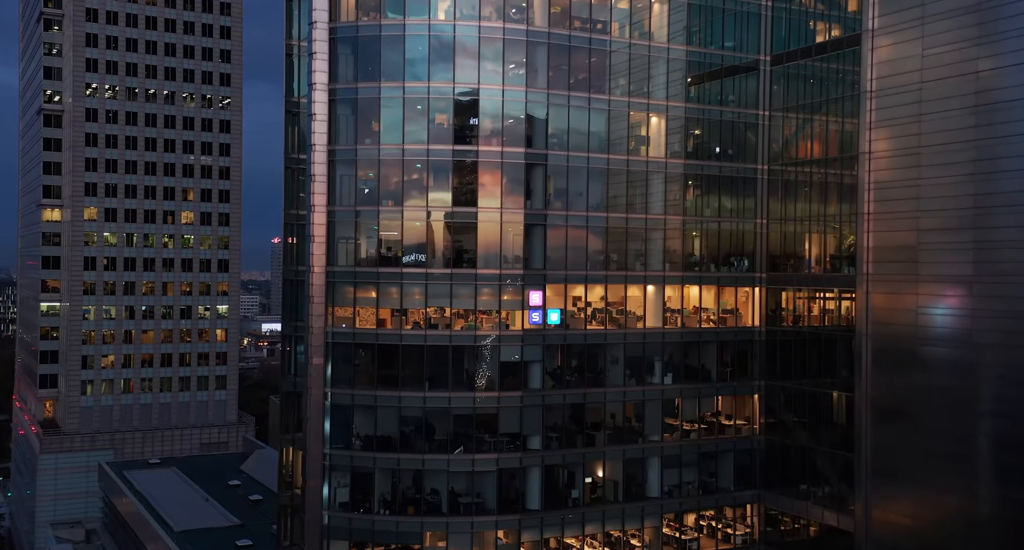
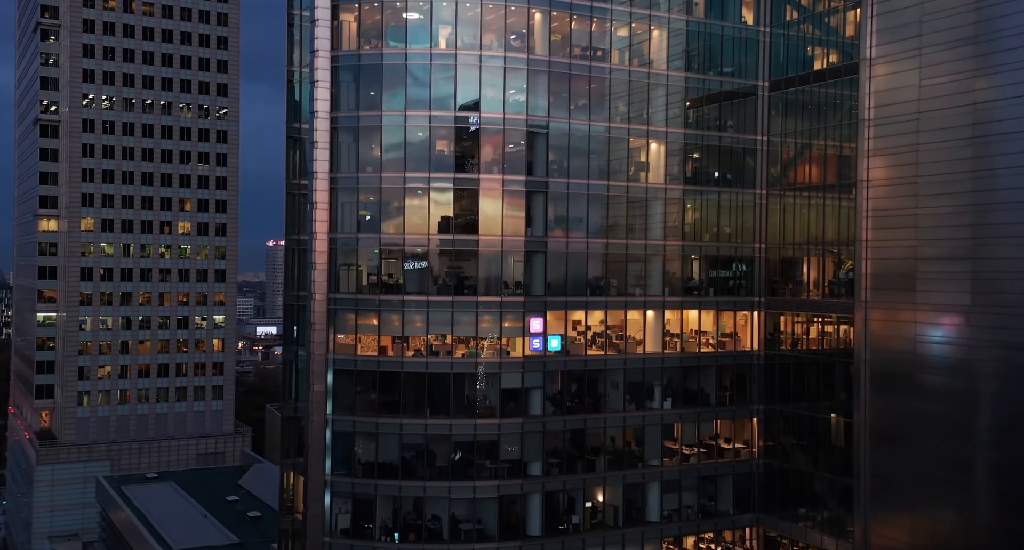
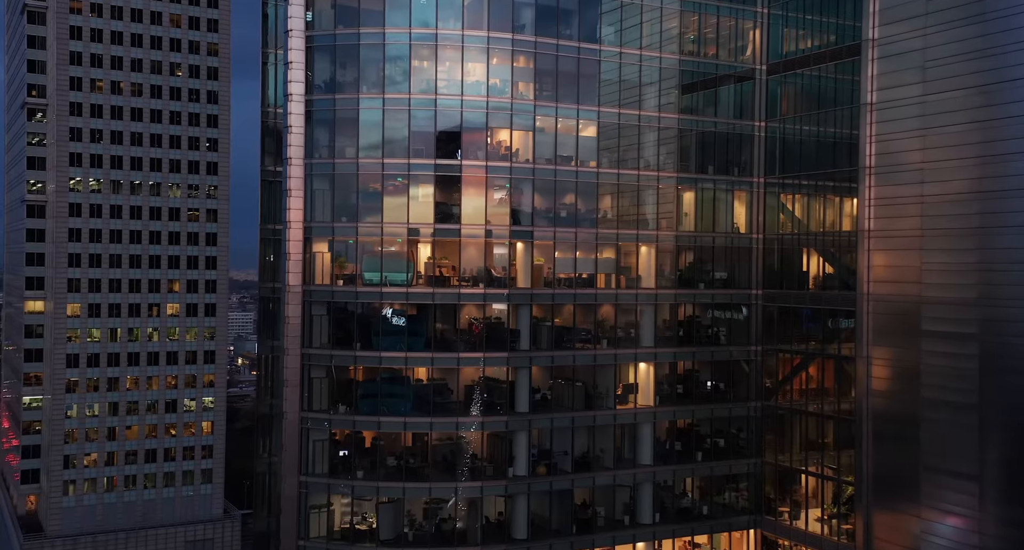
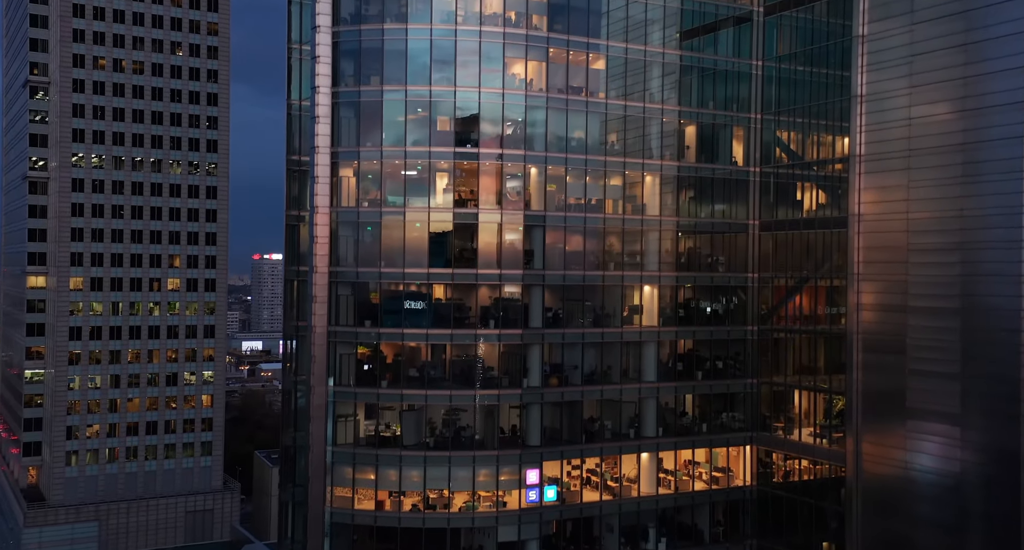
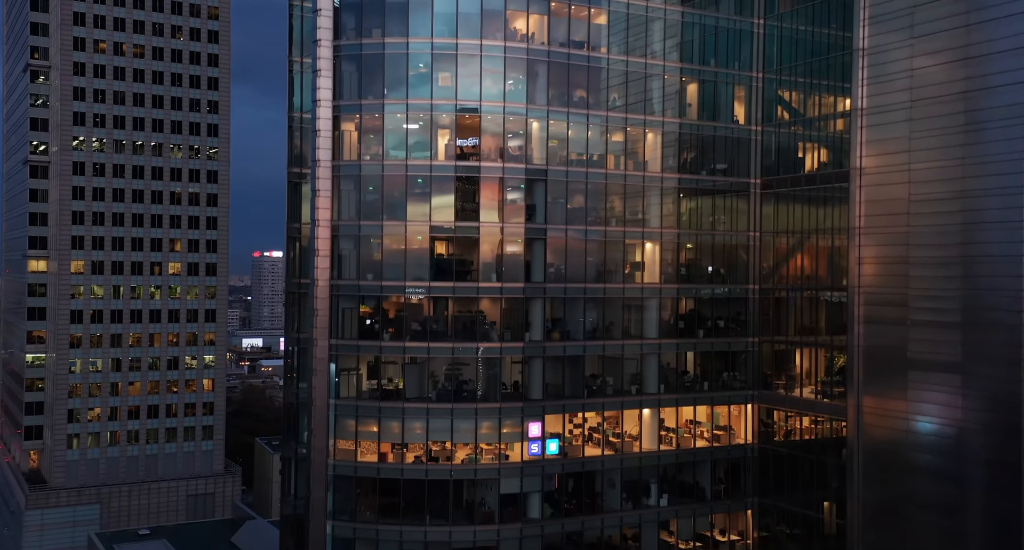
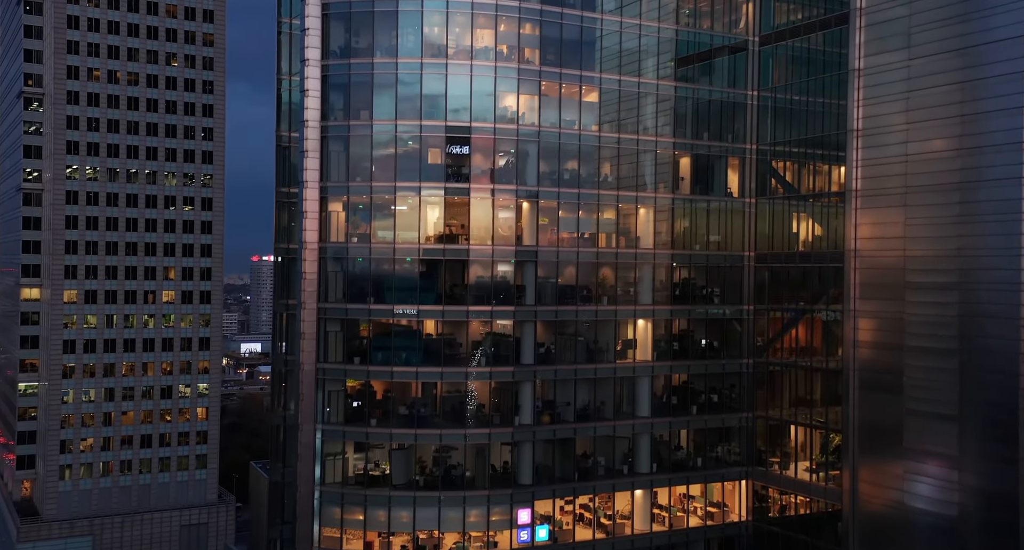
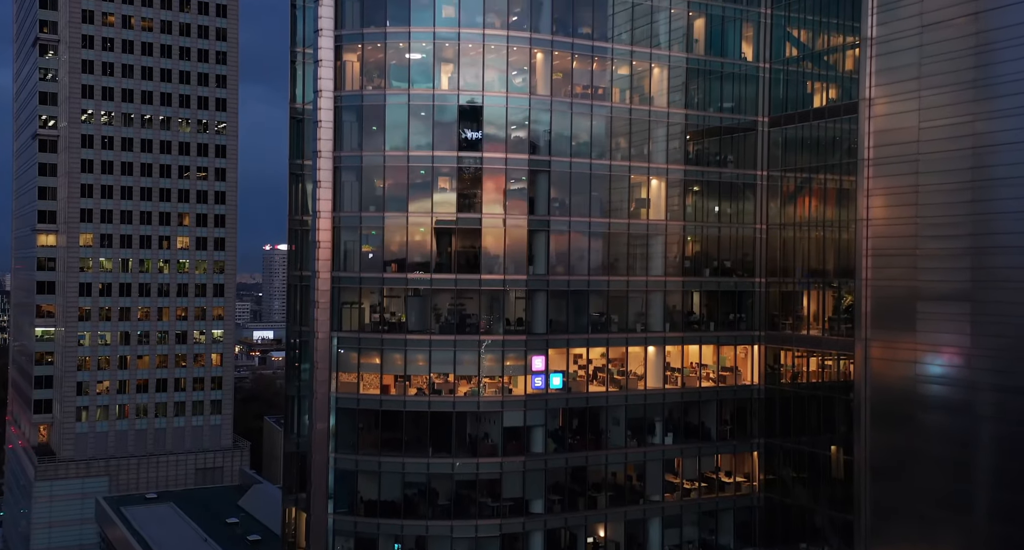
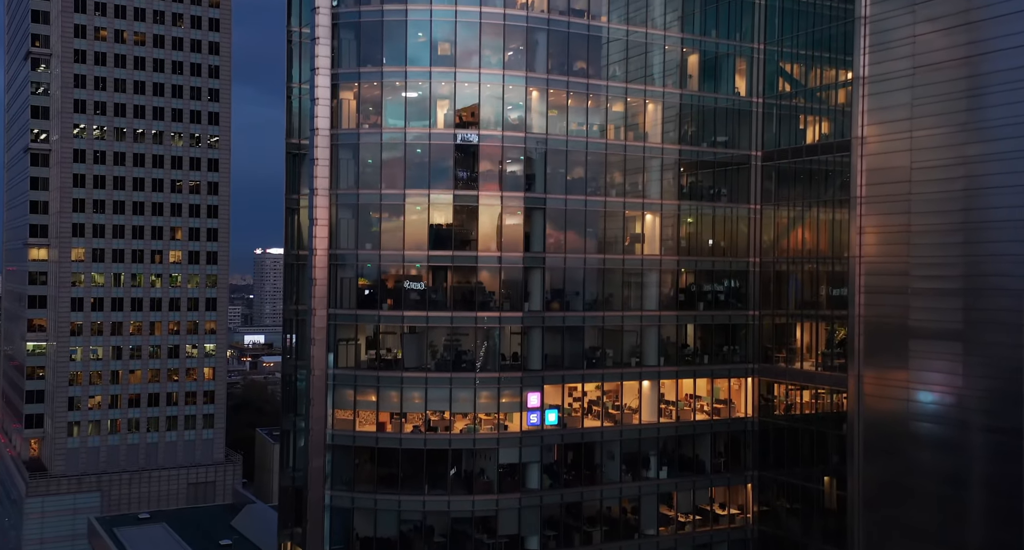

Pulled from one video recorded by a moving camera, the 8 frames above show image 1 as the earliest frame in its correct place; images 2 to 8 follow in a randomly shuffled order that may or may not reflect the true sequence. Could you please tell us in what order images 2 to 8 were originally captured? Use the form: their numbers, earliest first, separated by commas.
2, 7, 8, 5, 4, 6, 3
